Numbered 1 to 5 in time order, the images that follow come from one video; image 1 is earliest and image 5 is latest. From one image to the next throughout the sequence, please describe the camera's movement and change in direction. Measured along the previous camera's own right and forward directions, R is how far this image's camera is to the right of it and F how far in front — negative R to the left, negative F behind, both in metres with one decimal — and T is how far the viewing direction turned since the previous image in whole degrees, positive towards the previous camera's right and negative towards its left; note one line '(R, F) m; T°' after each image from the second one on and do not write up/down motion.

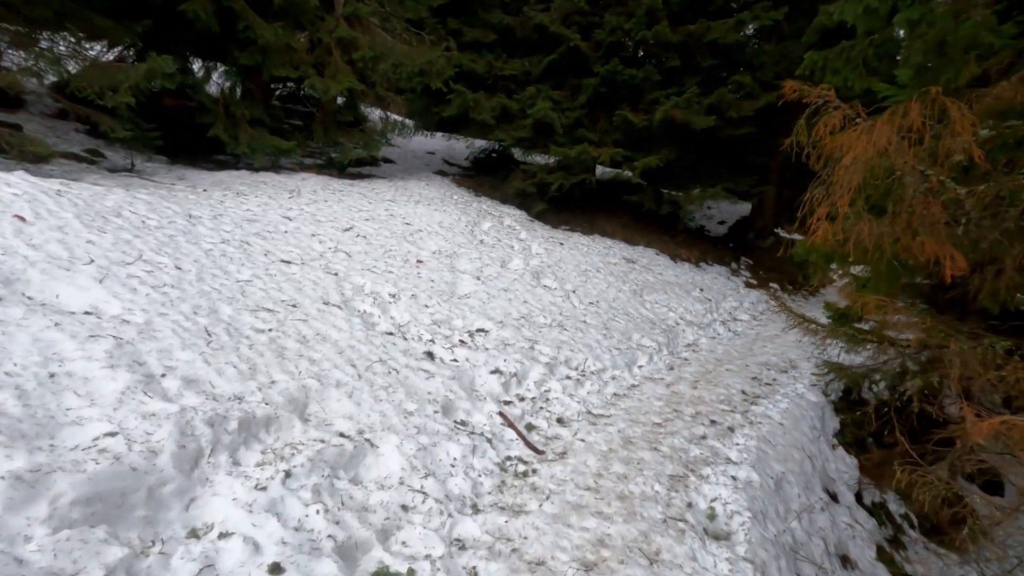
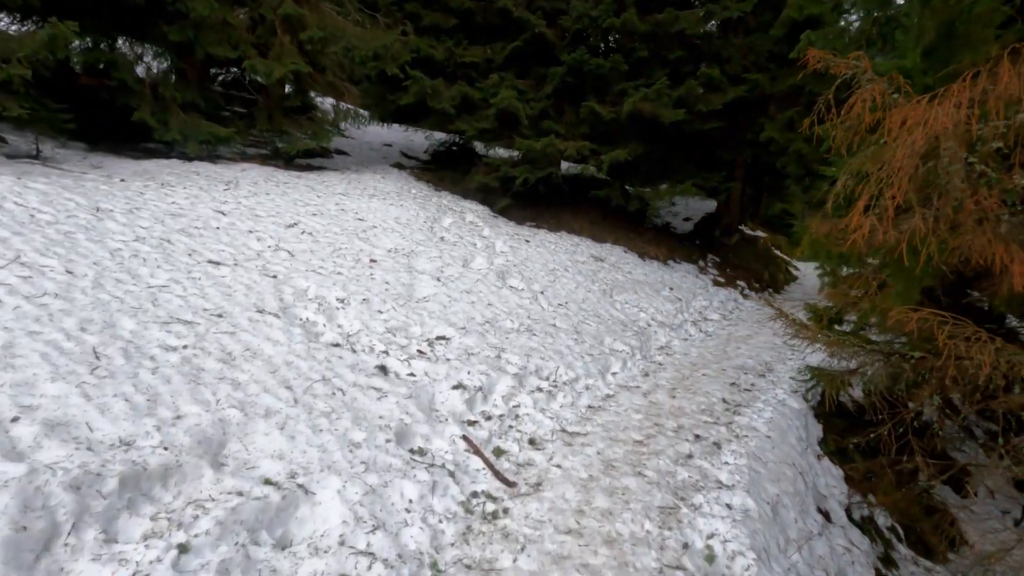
(0.0, +0.6) m; +4°
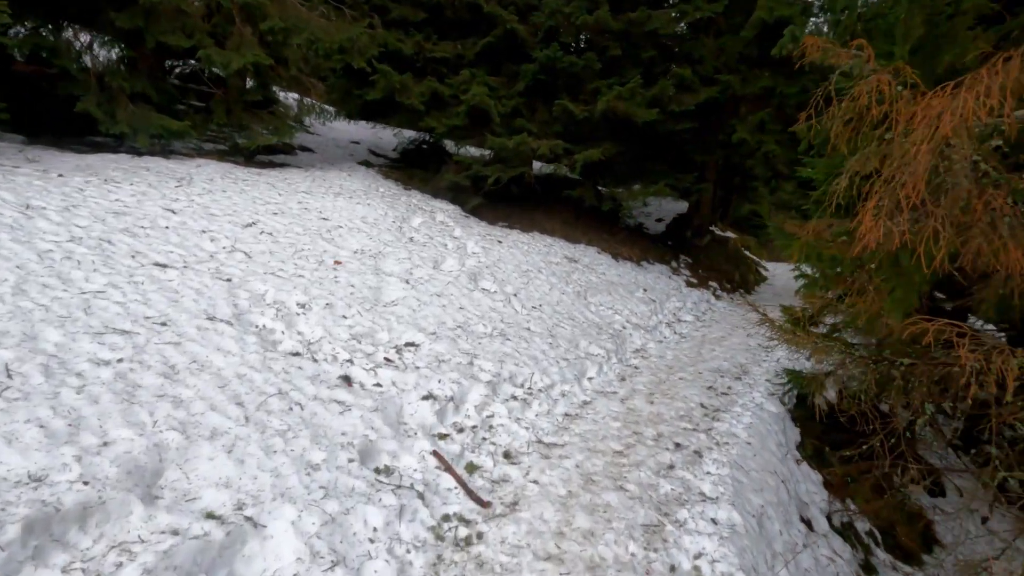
(0.0, +0.3) m; +3°
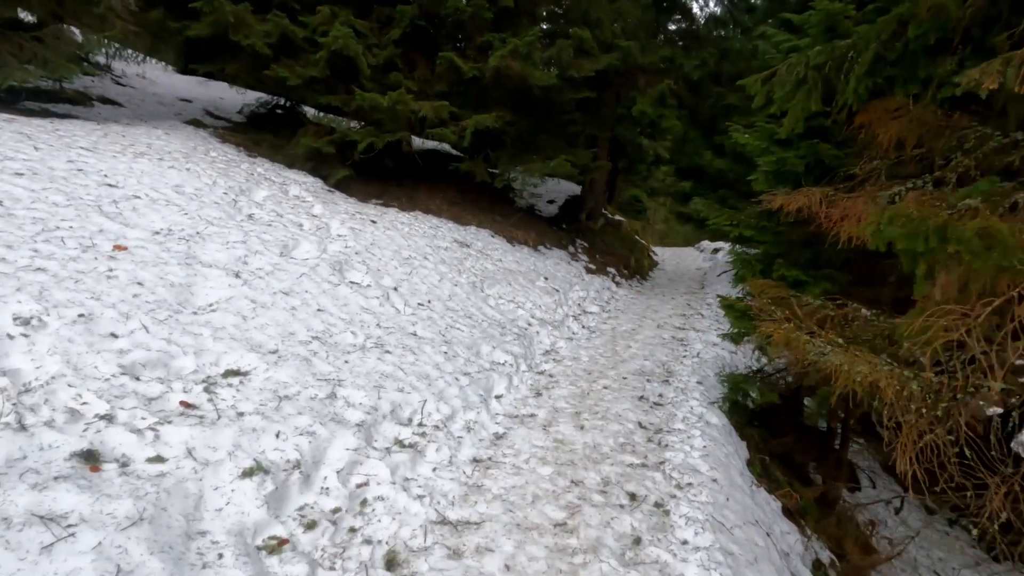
(0.0, +1.7) m; +13°
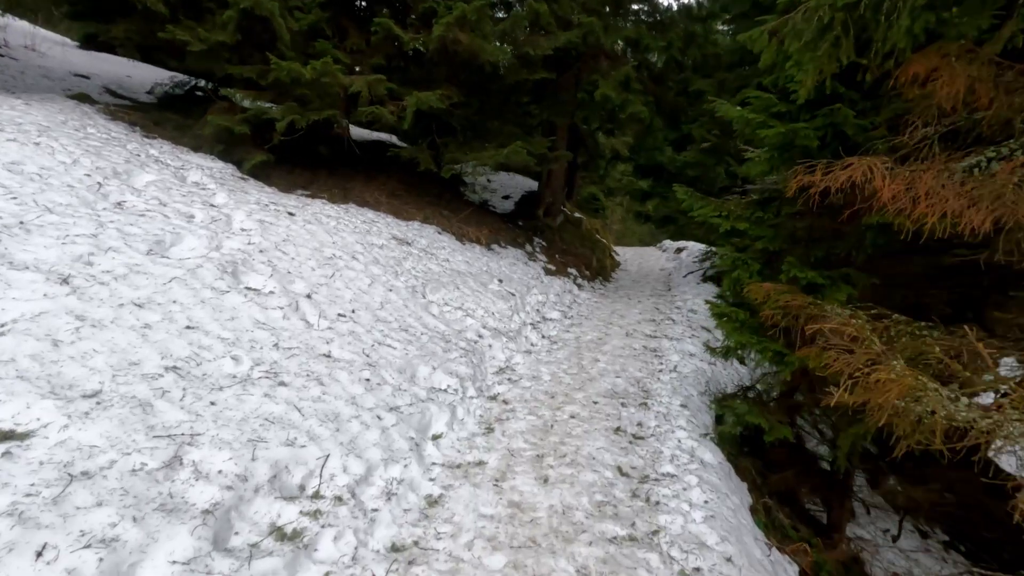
(+0.1, +1.2) m; +5°
